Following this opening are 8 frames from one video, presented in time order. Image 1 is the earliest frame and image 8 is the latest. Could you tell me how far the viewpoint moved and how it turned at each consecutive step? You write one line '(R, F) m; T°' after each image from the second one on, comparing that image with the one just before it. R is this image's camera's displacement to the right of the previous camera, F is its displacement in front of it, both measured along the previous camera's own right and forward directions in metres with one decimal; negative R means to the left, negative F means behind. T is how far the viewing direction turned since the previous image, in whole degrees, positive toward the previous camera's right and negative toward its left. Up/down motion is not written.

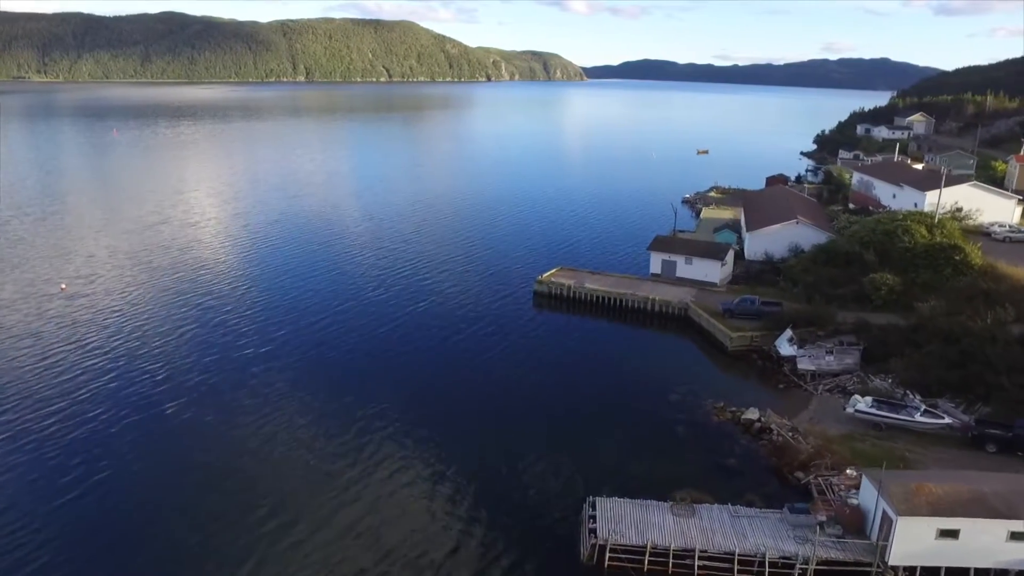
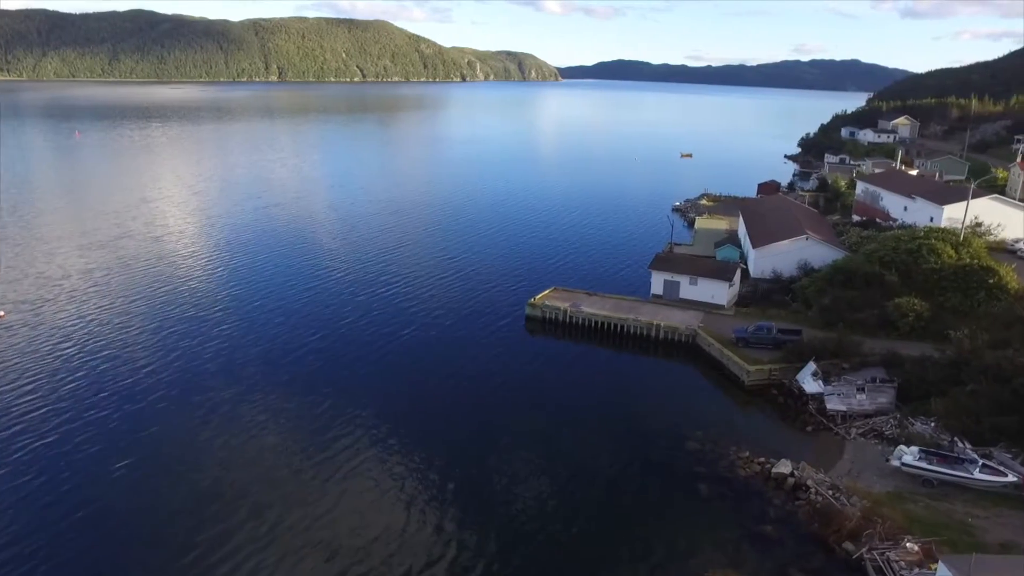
(-0.7, +3.1) m; +2°
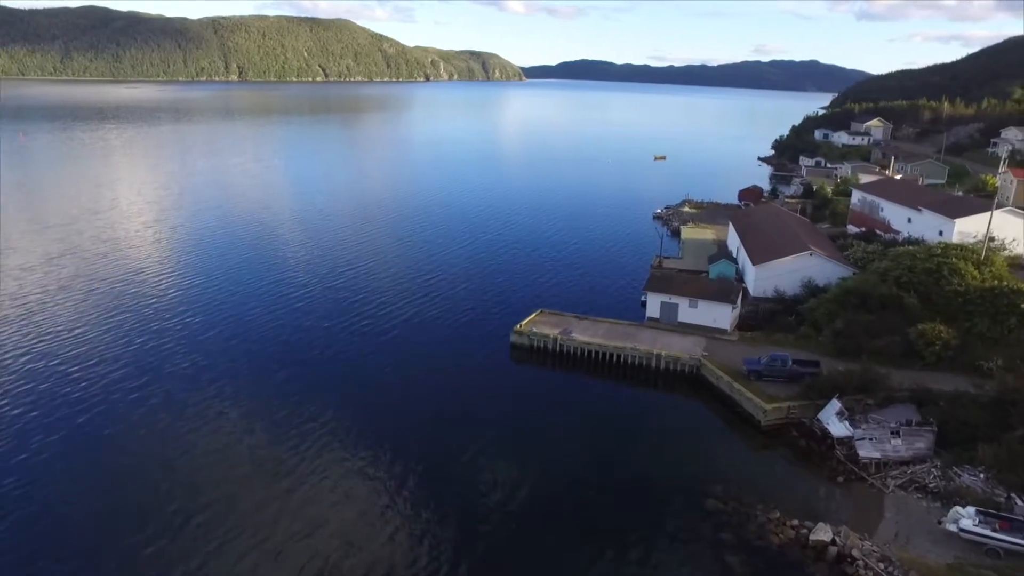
(-0.7, +3.2) m; +3°
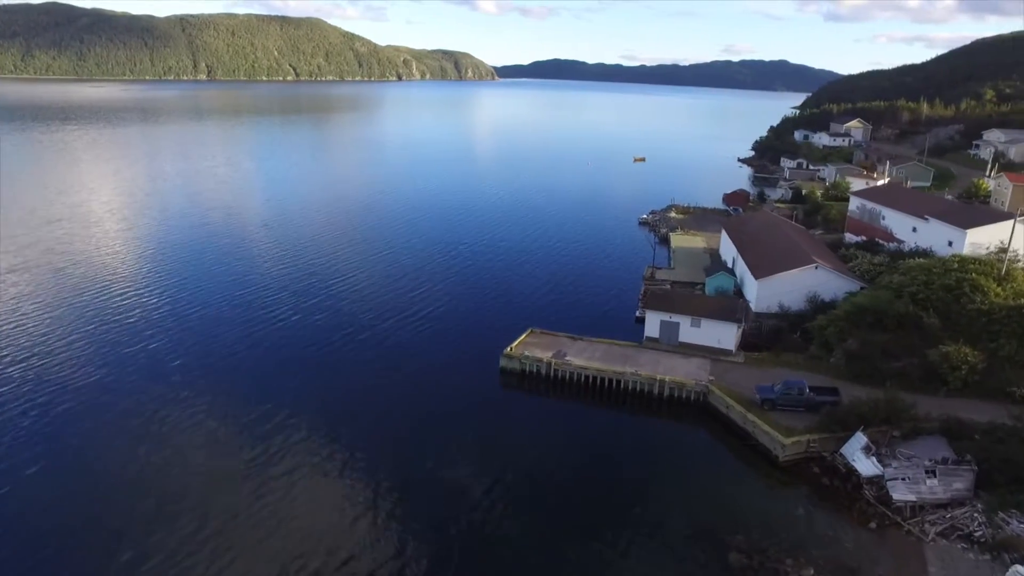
(-0.6, +2.4) m; +2°
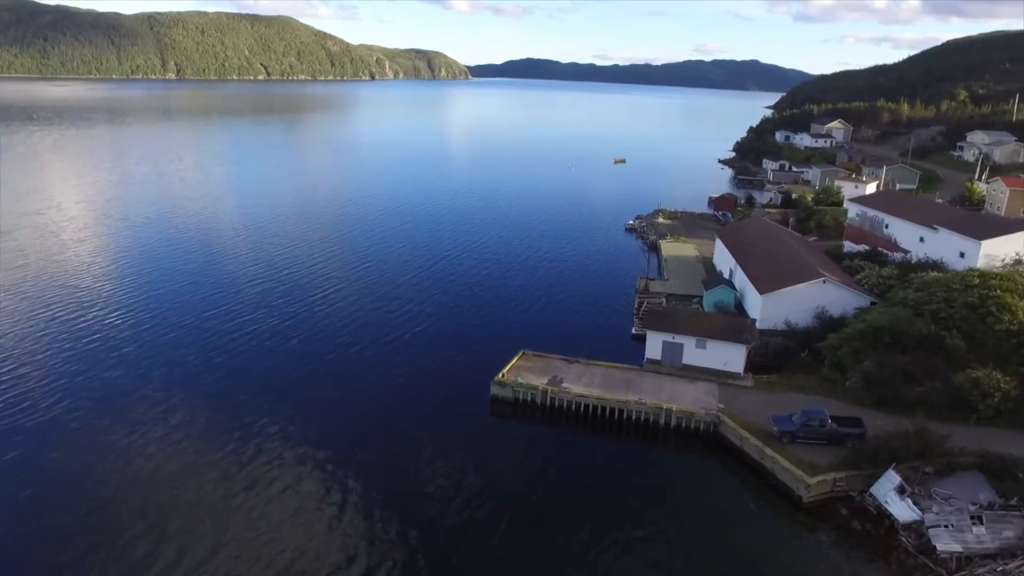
(-0.6, +2.3) m; +2°
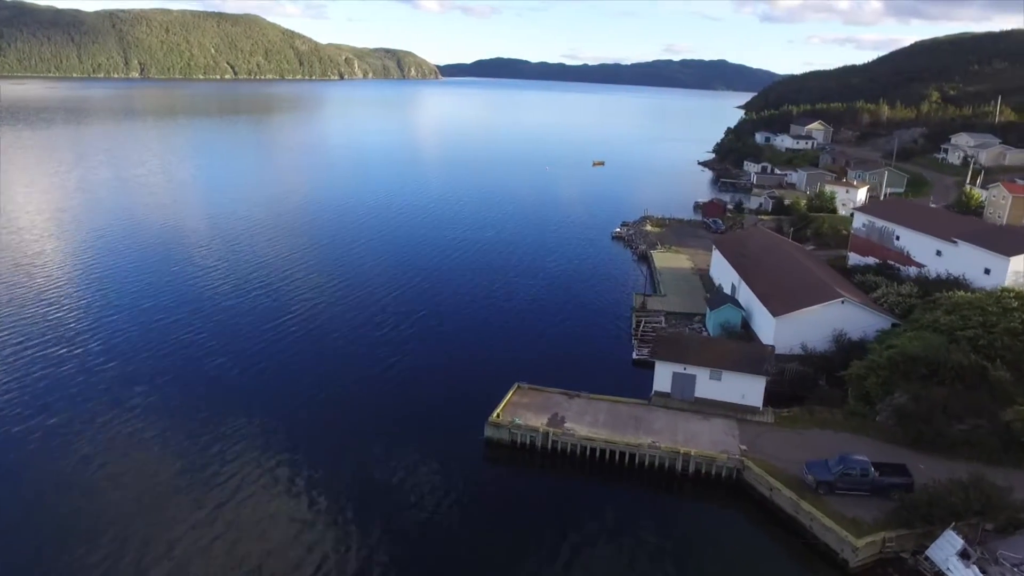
(-0.7, +2.9) m; +2°
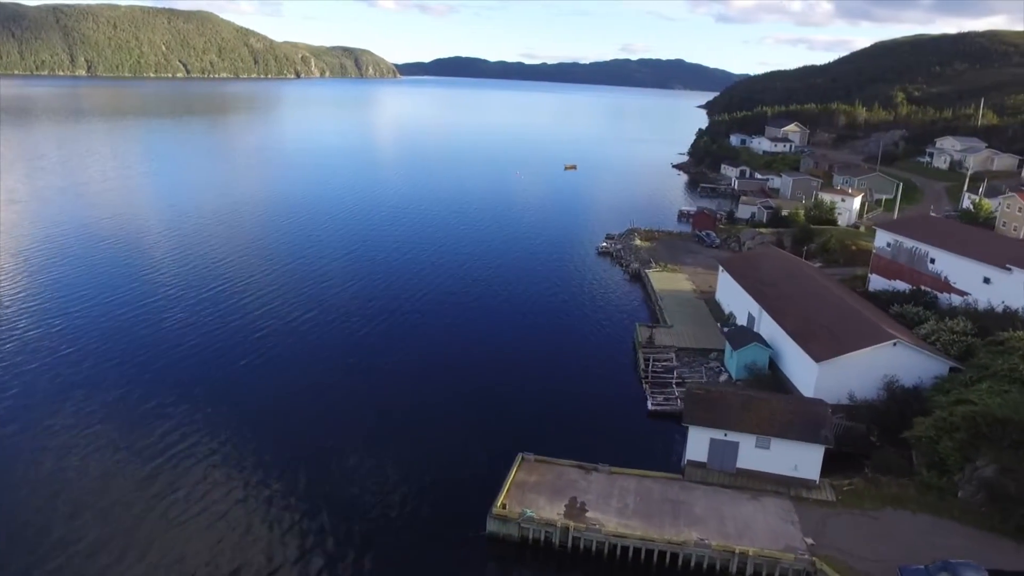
(-1.1, +4.7) m; +3°
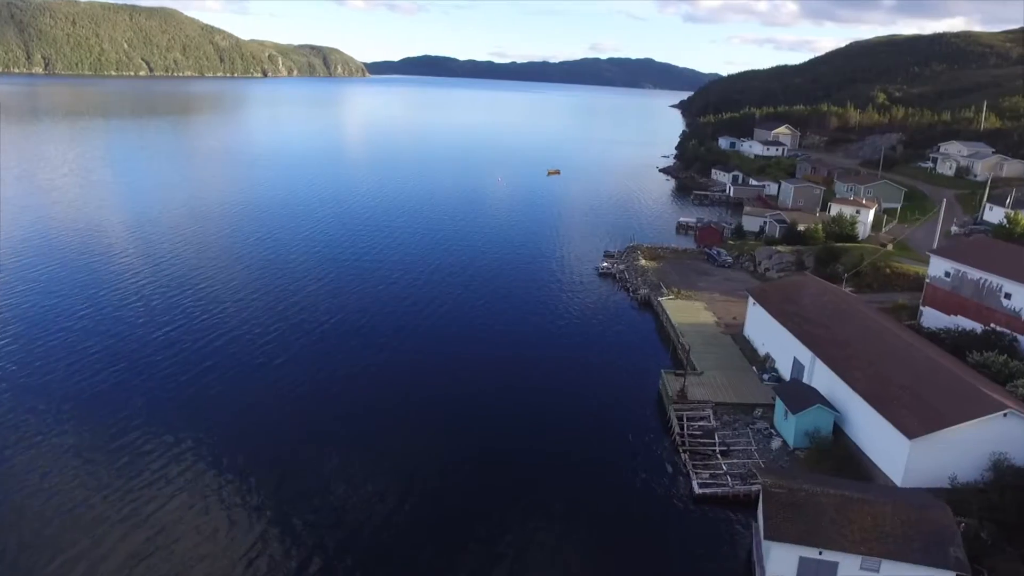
(-1.2, +5.2) m; +2°
